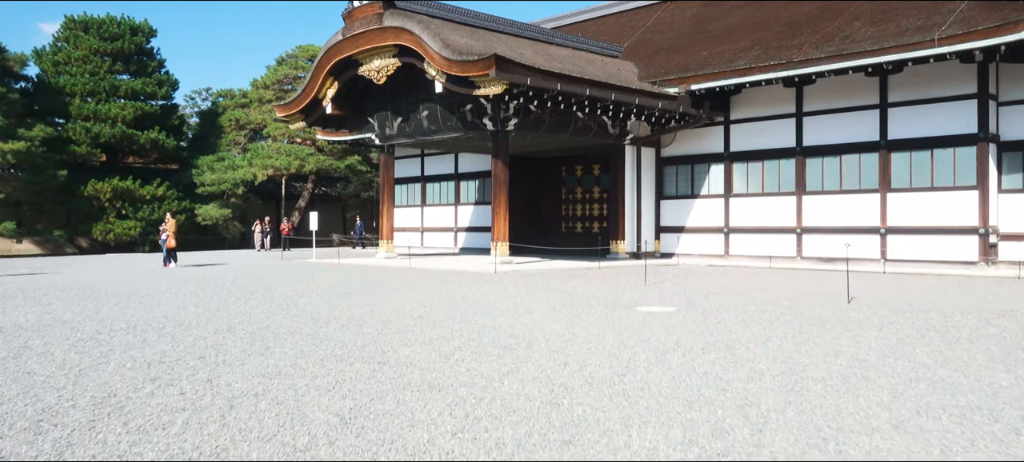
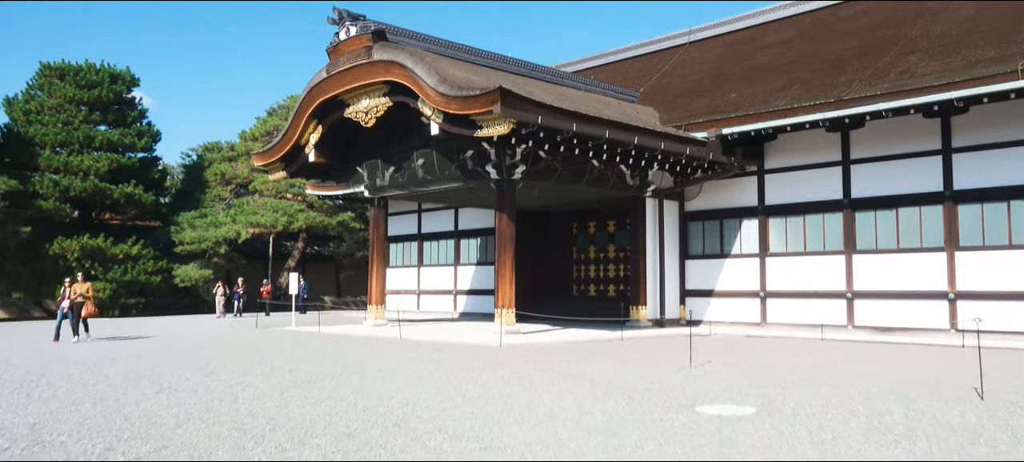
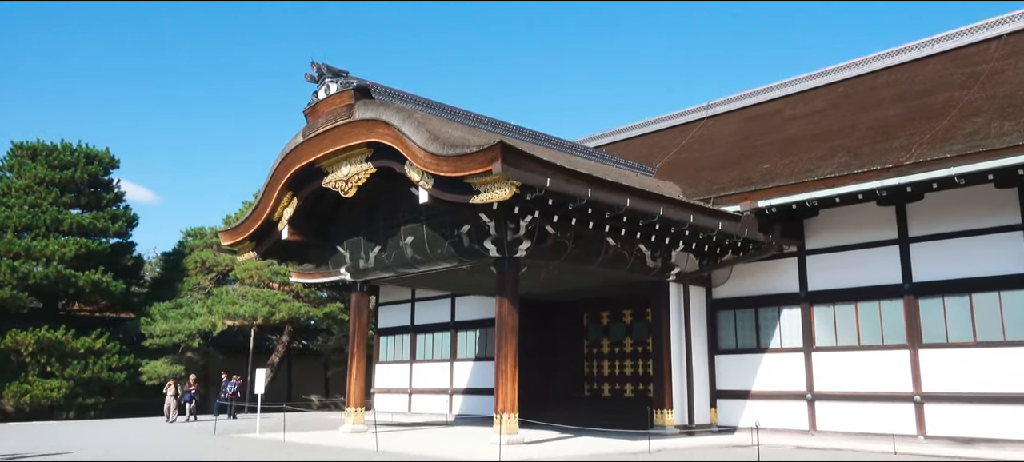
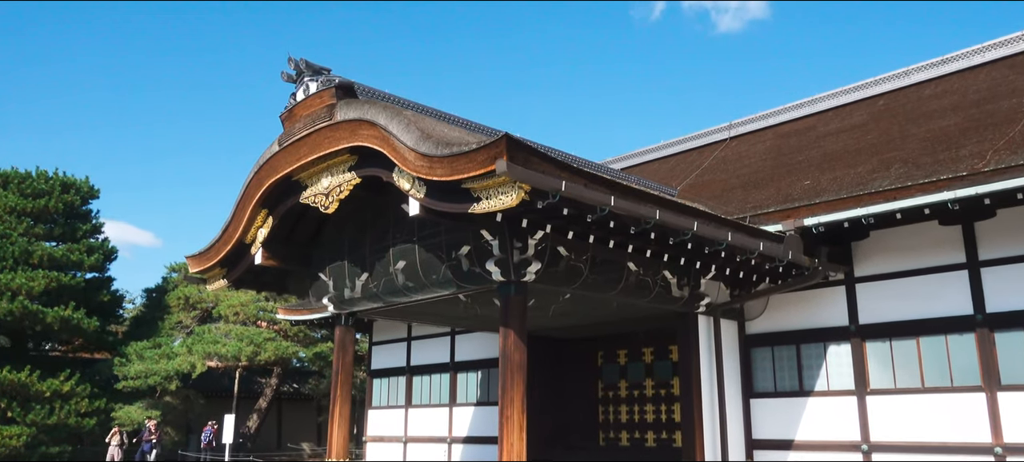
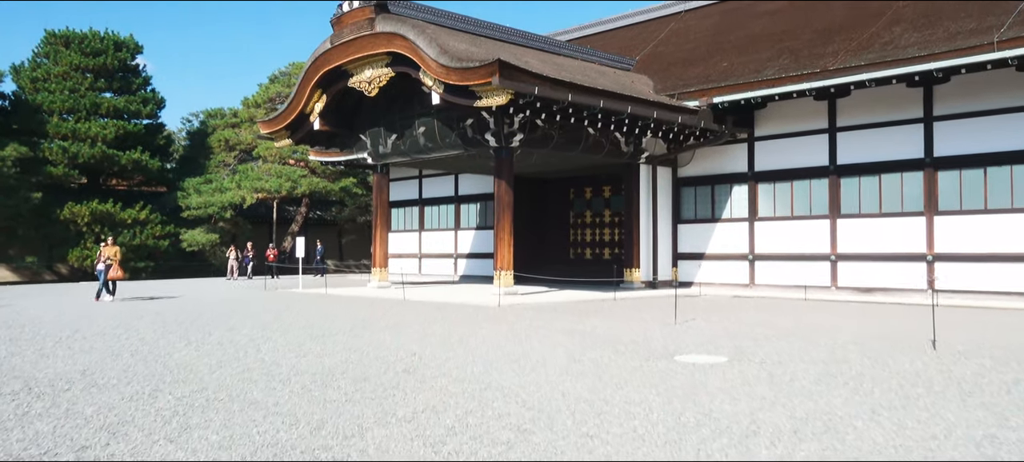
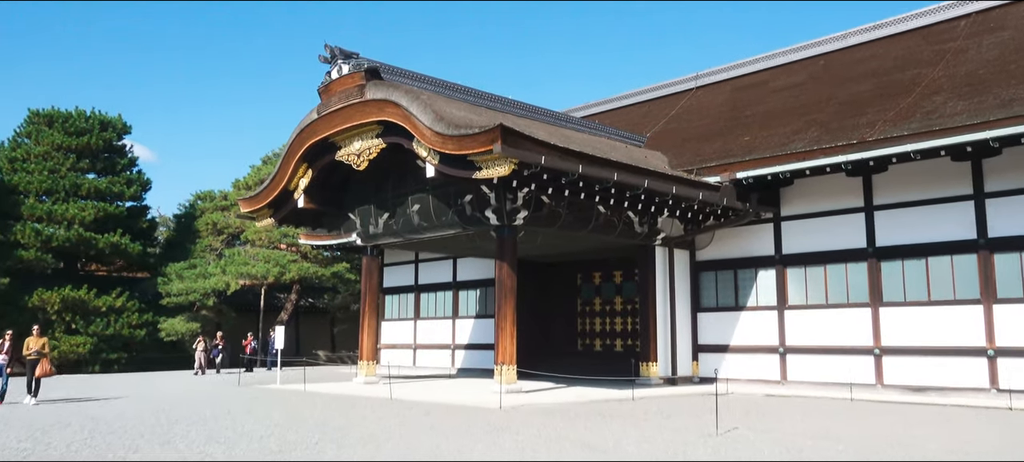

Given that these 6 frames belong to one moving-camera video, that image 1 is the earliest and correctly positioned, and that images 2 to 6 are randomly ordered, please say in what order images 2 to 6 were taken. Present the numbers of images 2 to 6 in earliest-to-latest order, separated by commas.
5, 2, 6, 3, 4
